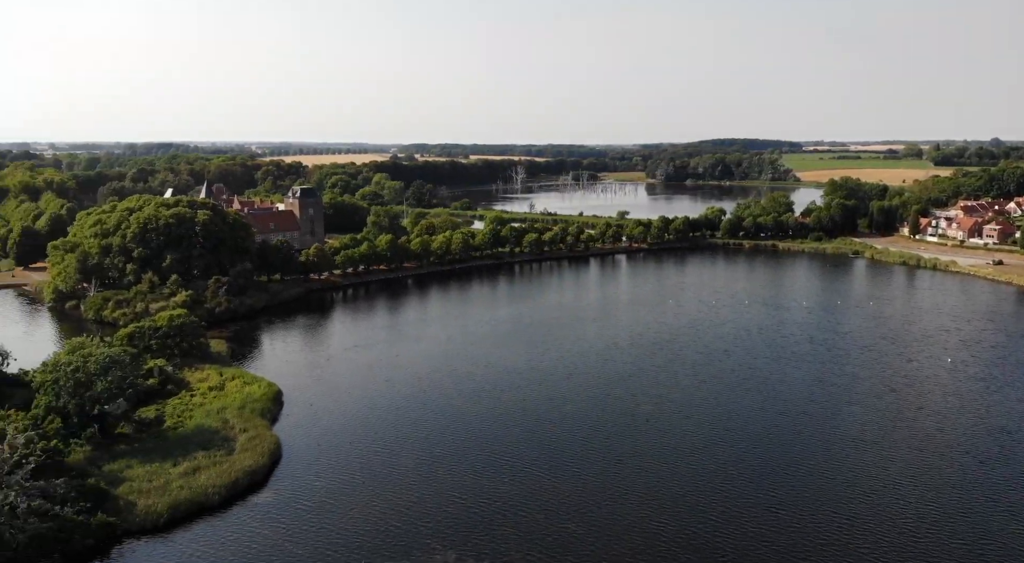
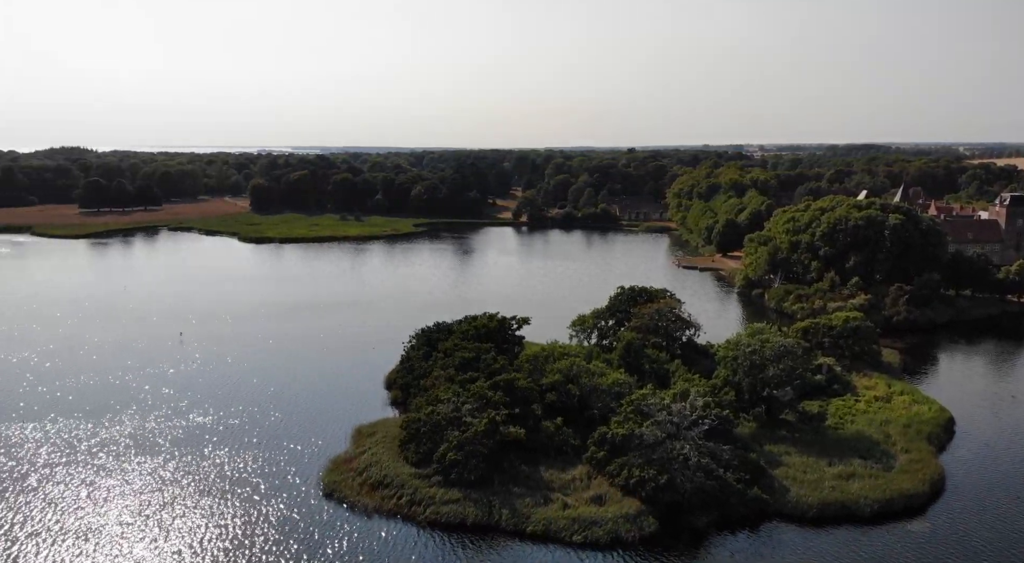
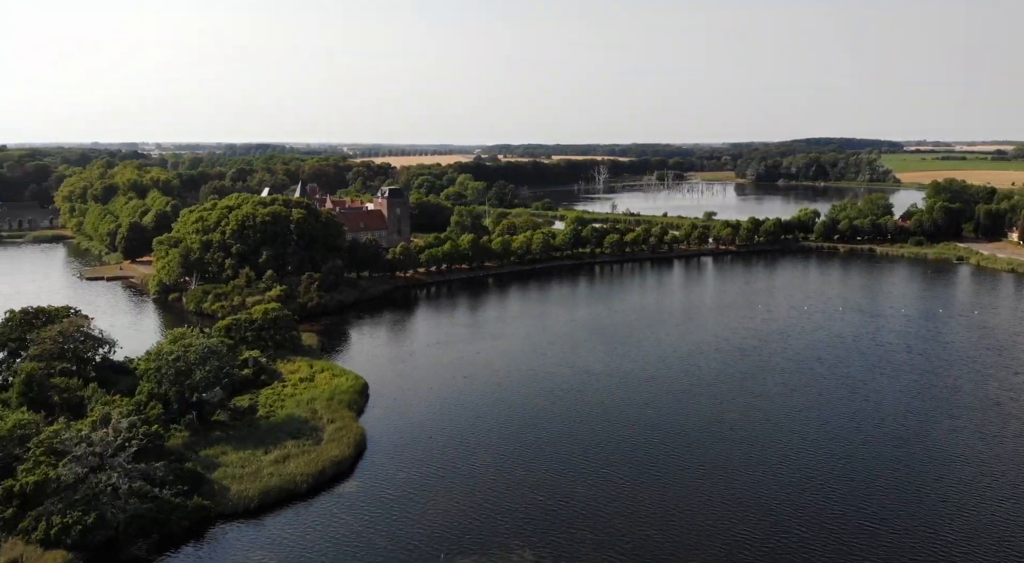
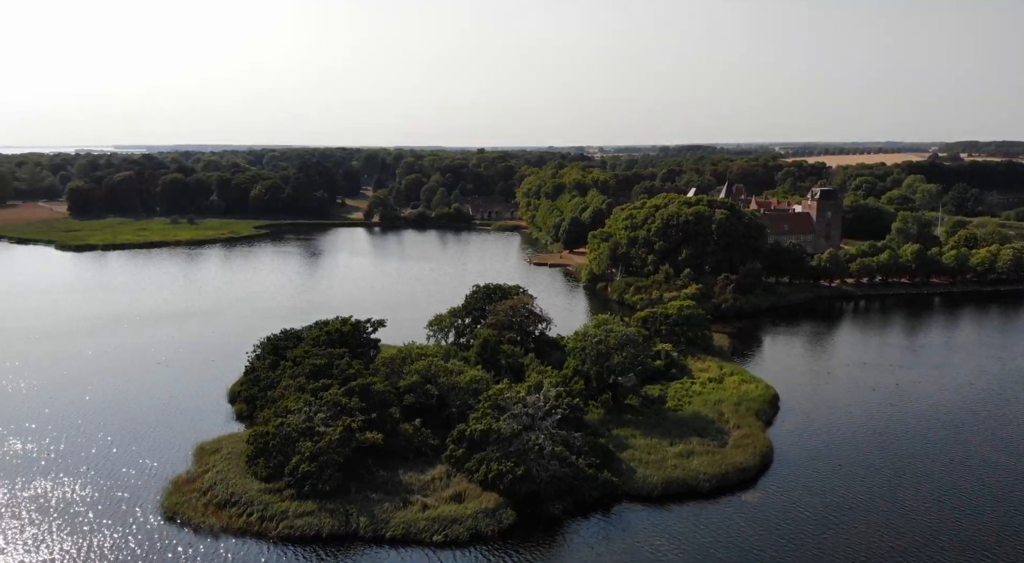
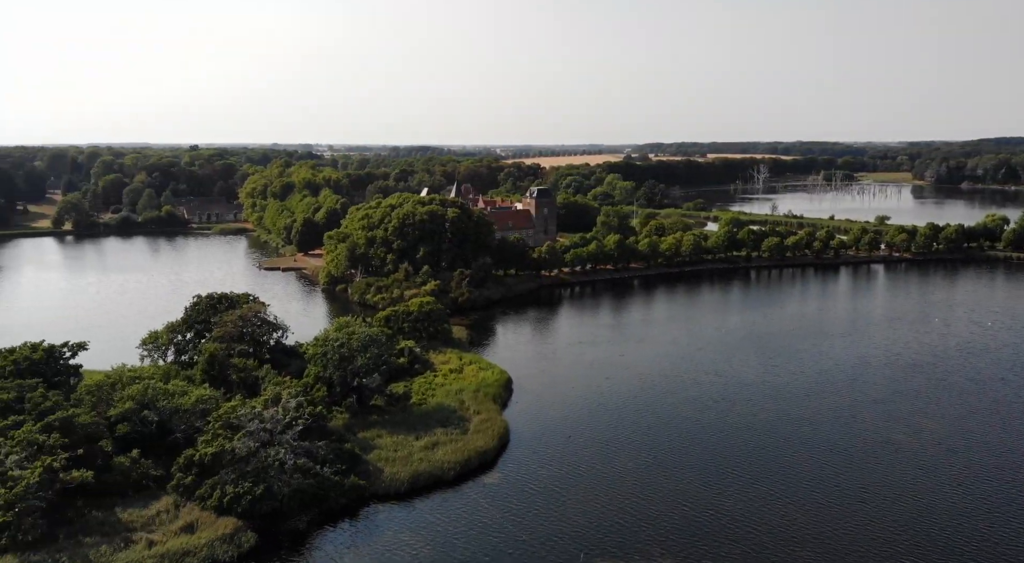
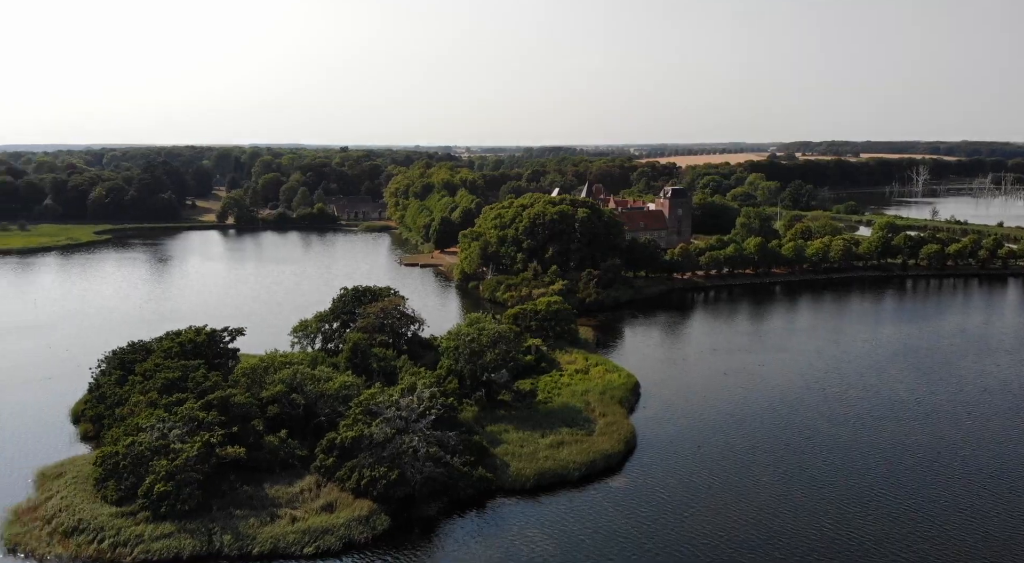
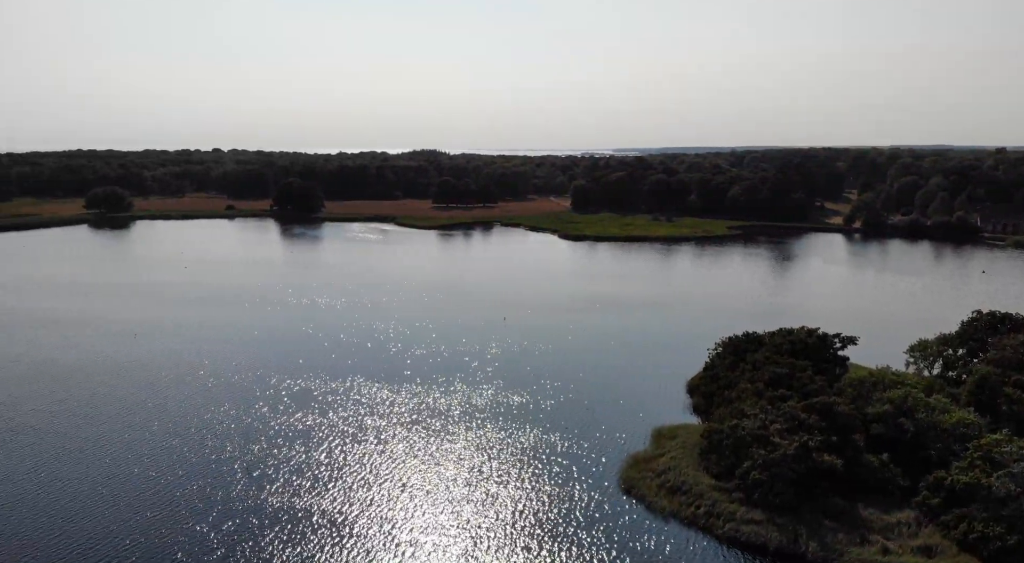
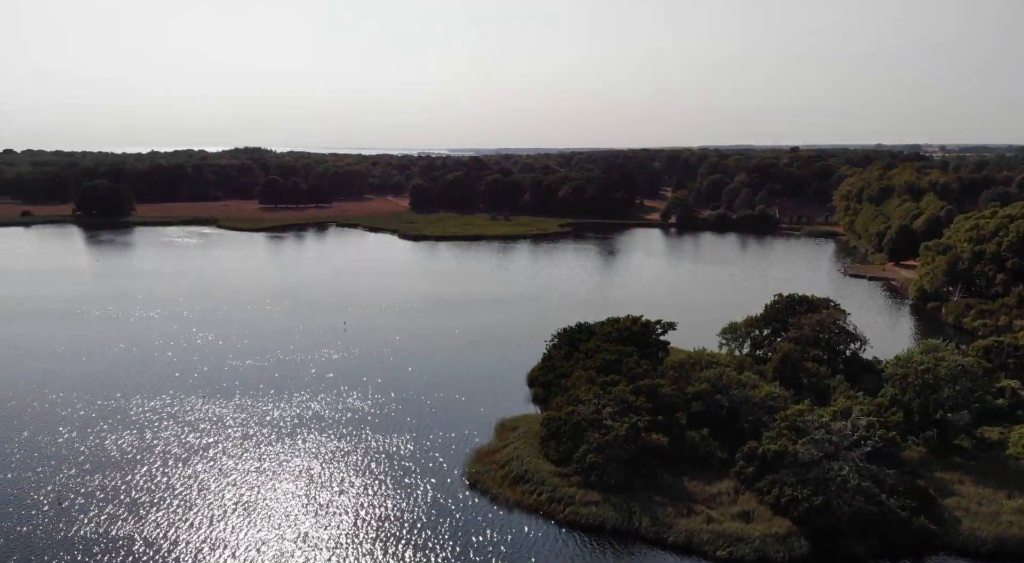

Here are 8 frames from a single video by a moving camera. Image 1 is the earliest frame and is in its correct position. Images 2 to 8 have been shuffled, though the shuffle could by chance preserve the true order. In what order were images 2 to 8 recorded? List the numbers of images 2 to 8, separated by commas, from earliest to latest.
3, 5, 6, 4, 2, 8, 7
